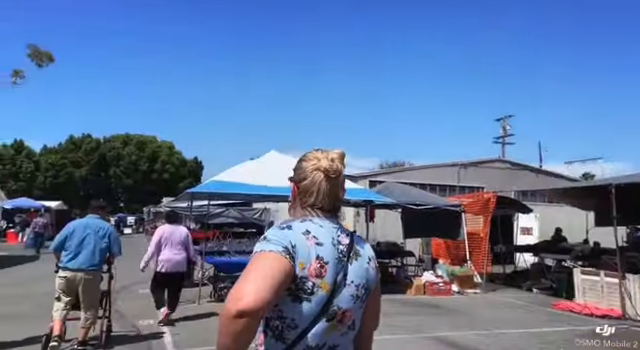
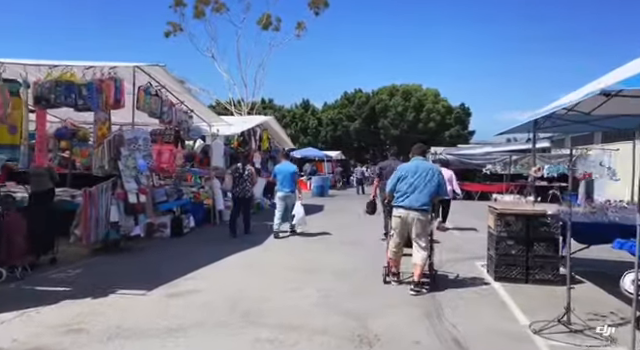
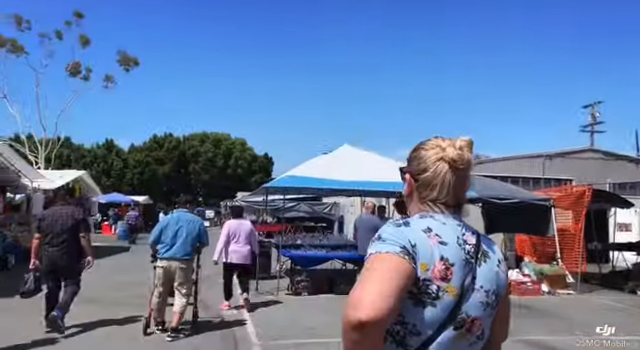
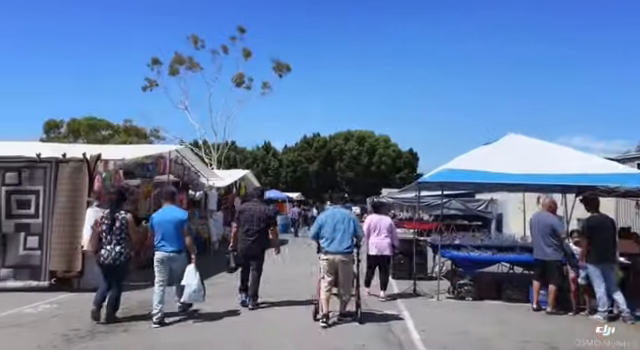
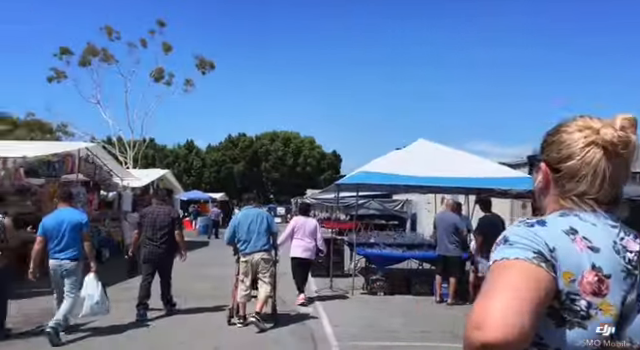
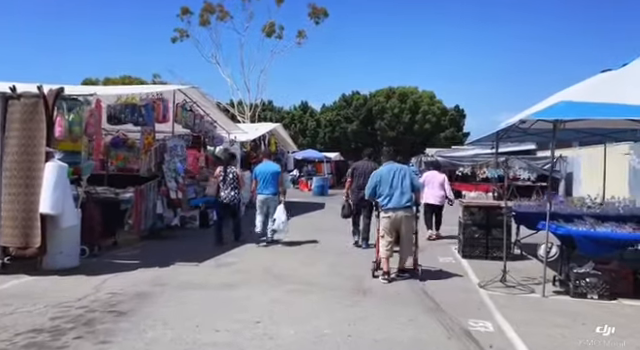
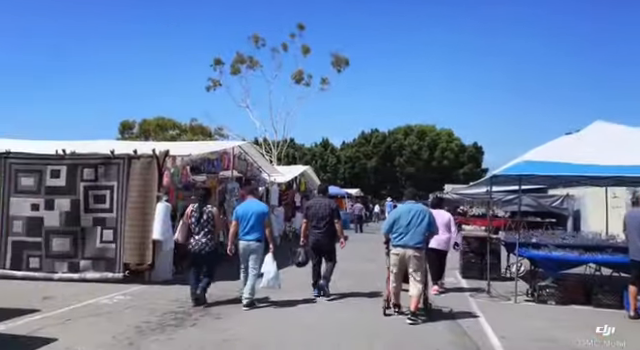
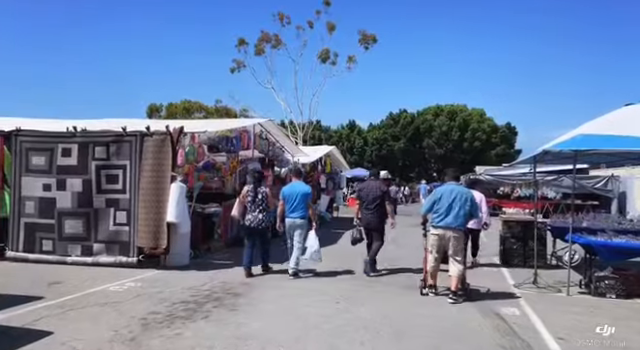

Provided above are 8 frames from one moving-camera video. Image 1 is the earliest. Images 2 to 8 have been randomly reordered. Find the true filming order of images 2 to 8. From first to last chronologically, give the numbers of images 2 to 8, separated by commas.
3, 5, 4, 7, 8, 6, 2
